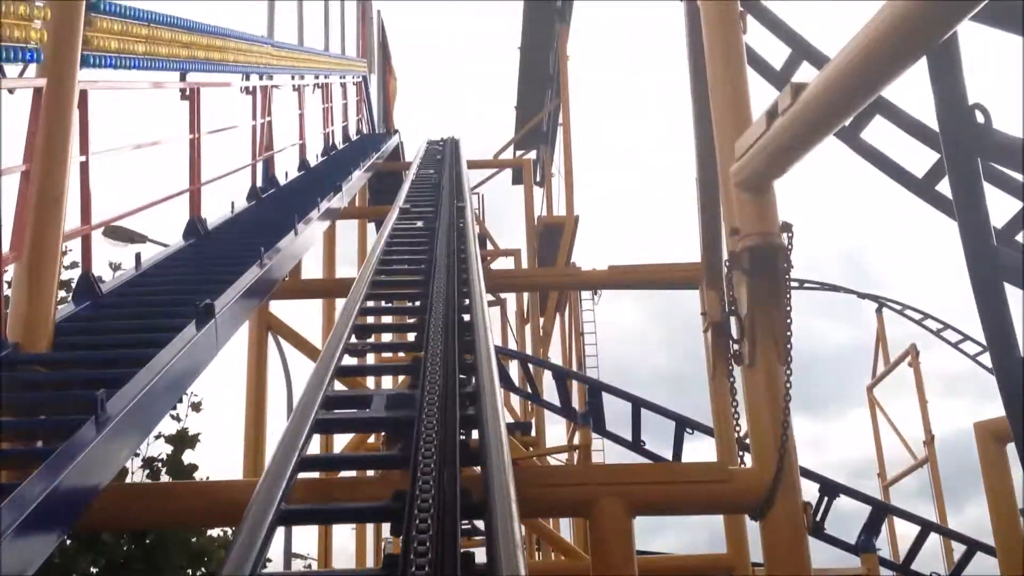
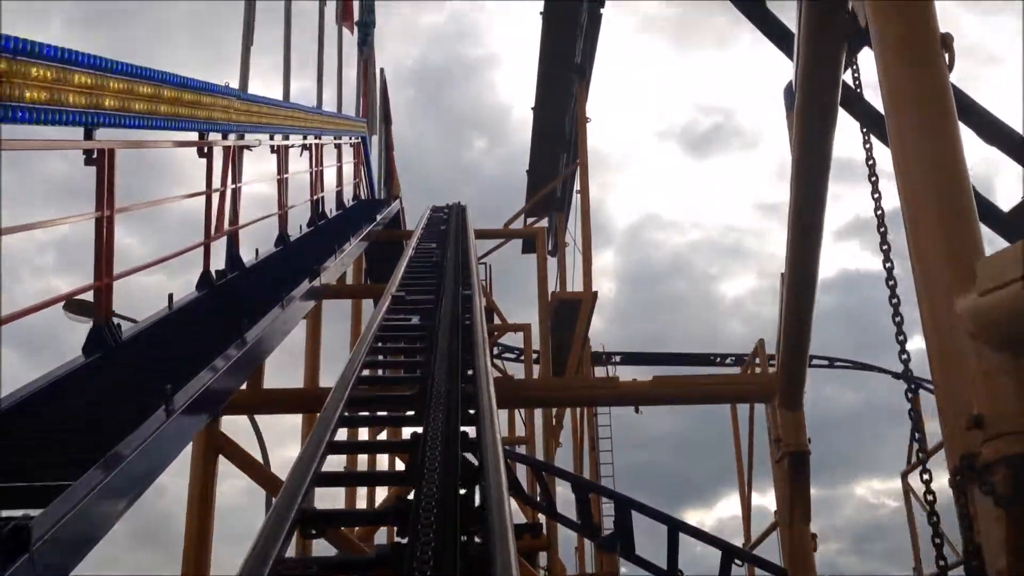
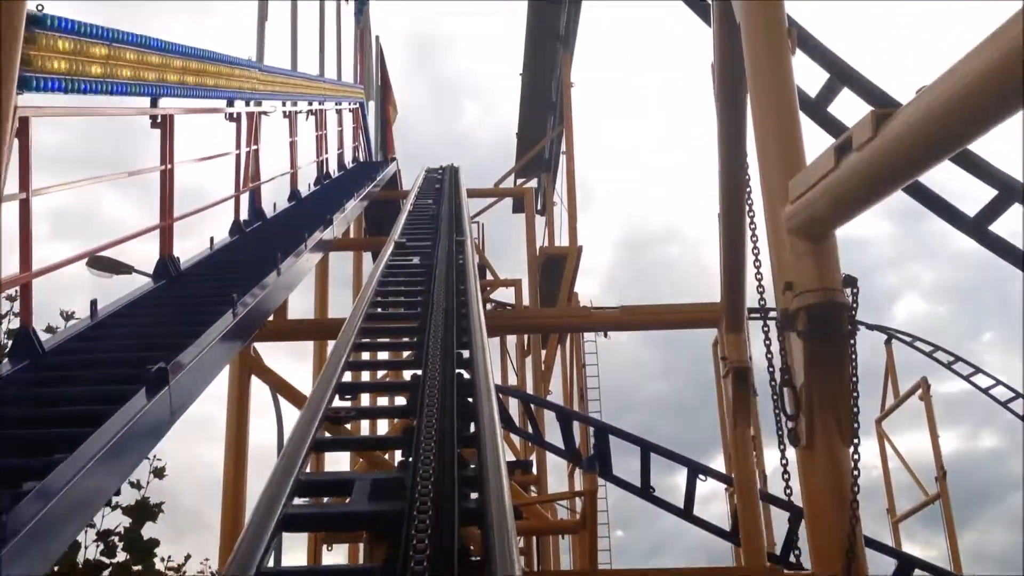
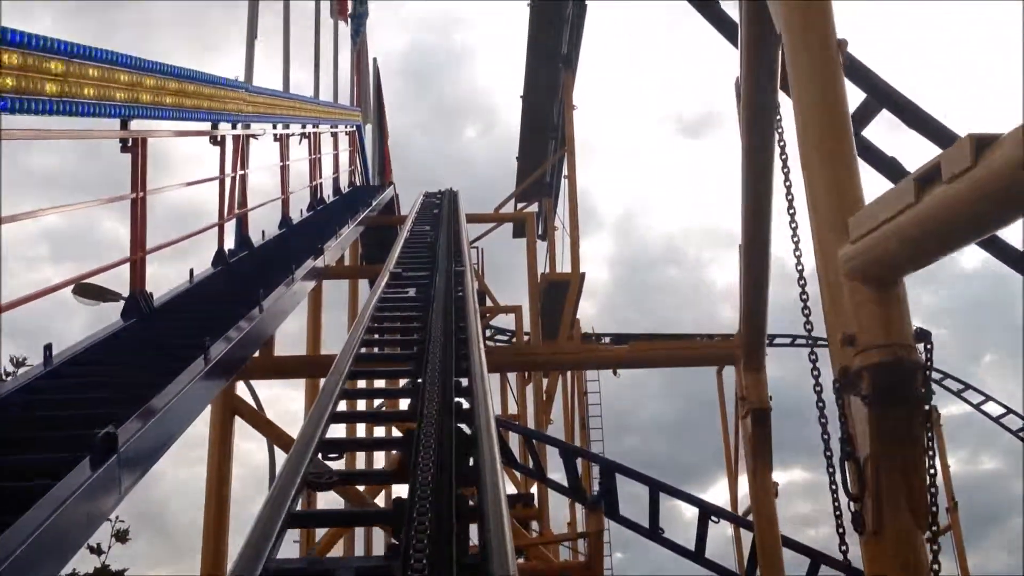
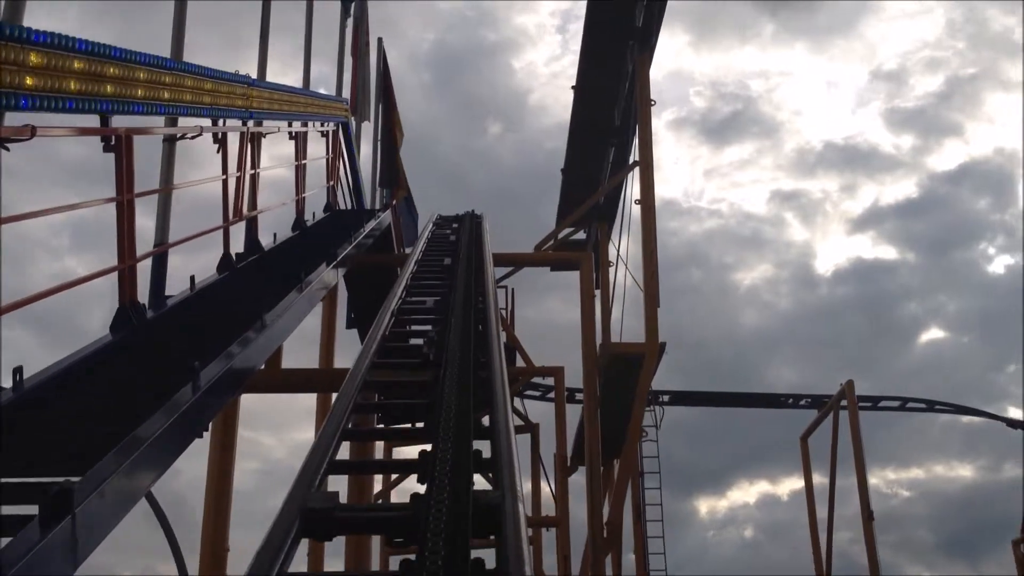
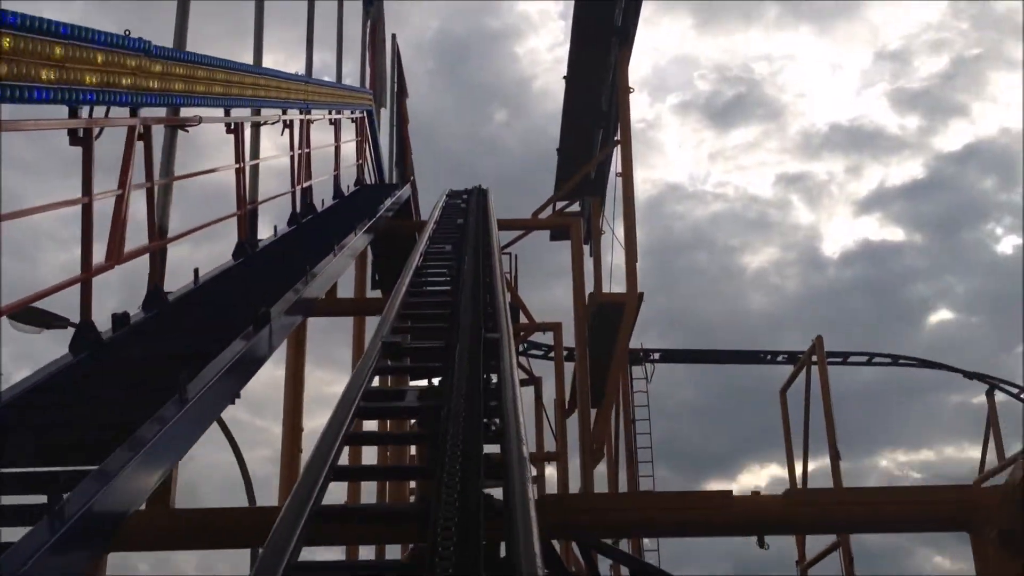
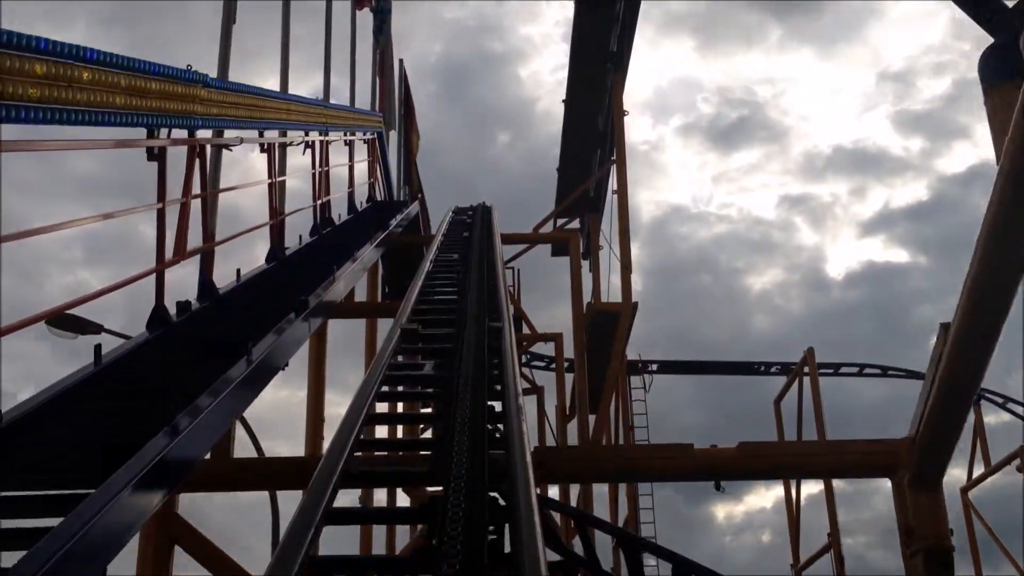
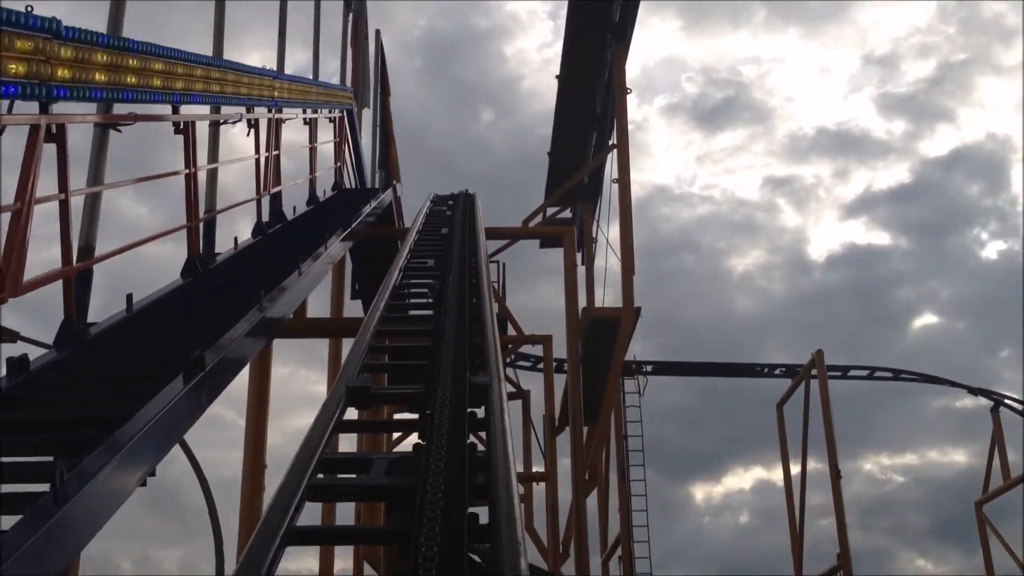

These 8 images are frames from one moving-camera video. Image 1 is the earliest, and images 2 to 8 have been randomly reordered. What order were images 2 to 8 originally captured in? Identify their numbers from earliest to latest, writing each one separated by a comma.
3, 4, 2, 7, 6, 8, 5
